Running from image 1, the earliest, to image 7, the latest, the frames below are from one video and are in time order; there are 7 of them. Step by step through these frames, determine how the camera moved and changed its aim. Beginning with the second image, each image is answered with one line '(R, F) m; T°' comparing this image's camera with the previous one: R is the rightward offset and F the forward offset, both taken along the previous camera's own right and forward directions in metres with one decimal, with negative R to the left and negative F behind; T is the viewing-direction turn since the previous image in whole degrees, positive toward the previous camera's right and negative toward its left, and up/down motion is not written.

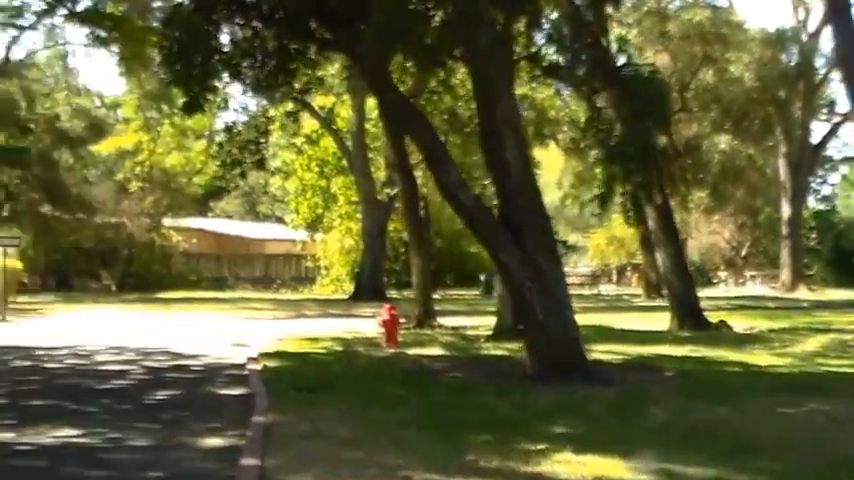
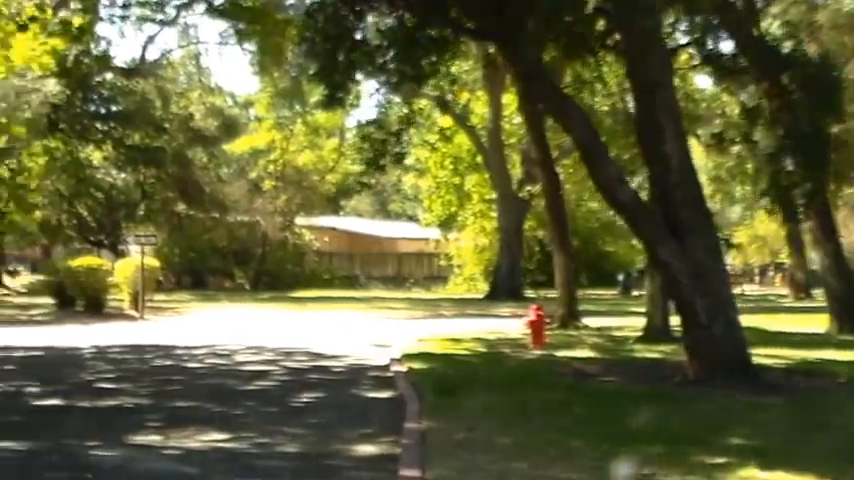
(-0.3, +0.6) m; -5°
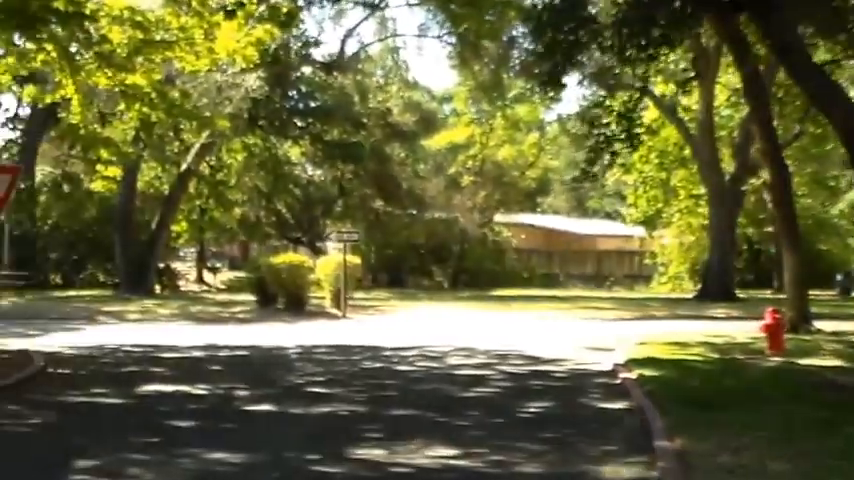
(-0.4, +1.1) m; -7°
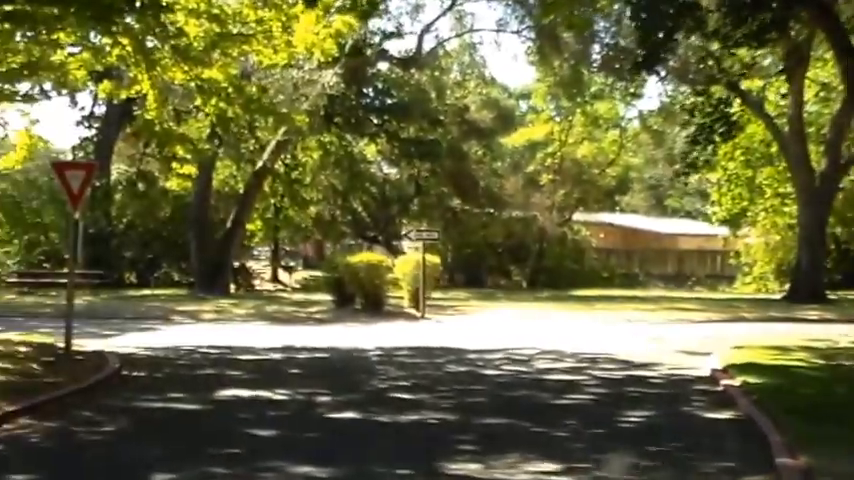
(-0.2, +0.7) m; -3°
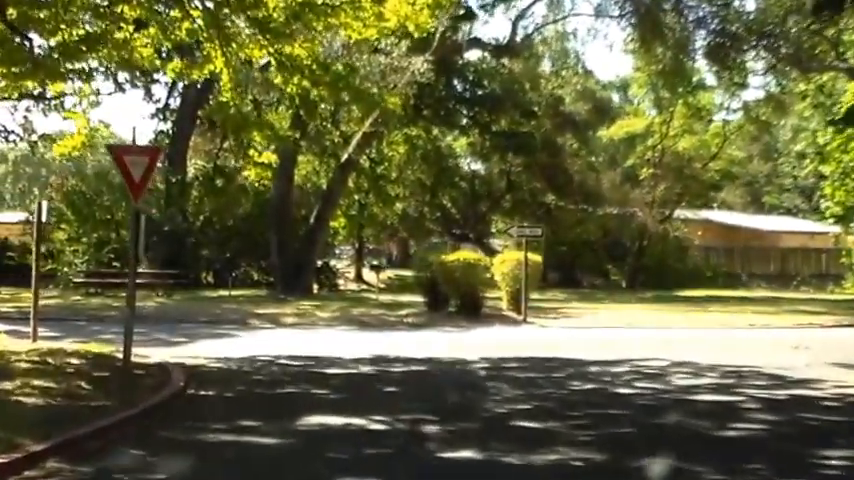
(-0.4, +2.5) m; -3°
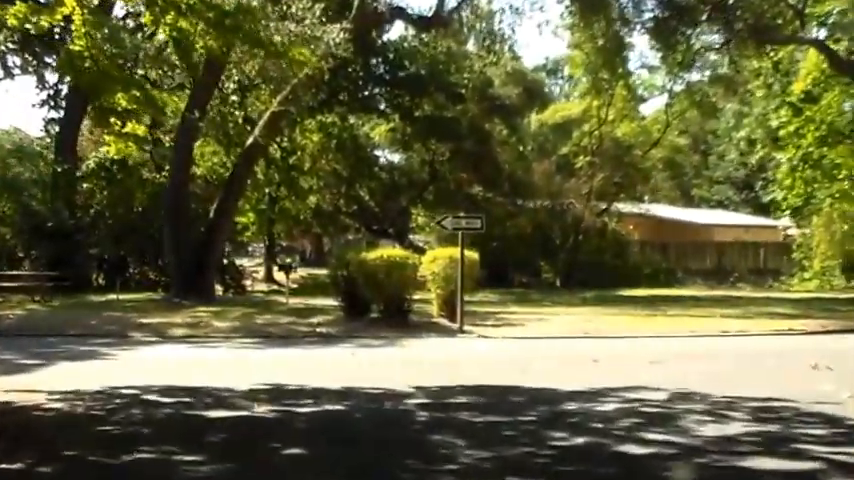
(0.0, +4.2) m; +3°
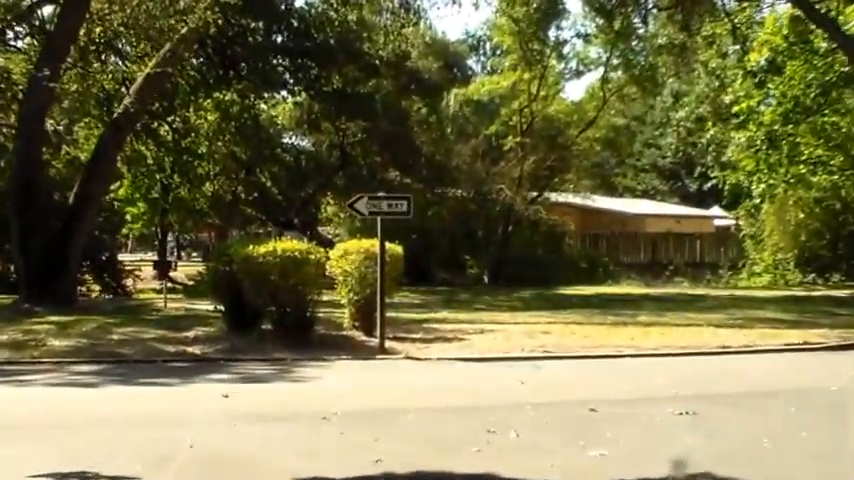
(0.0, +5.7) m; +4°
